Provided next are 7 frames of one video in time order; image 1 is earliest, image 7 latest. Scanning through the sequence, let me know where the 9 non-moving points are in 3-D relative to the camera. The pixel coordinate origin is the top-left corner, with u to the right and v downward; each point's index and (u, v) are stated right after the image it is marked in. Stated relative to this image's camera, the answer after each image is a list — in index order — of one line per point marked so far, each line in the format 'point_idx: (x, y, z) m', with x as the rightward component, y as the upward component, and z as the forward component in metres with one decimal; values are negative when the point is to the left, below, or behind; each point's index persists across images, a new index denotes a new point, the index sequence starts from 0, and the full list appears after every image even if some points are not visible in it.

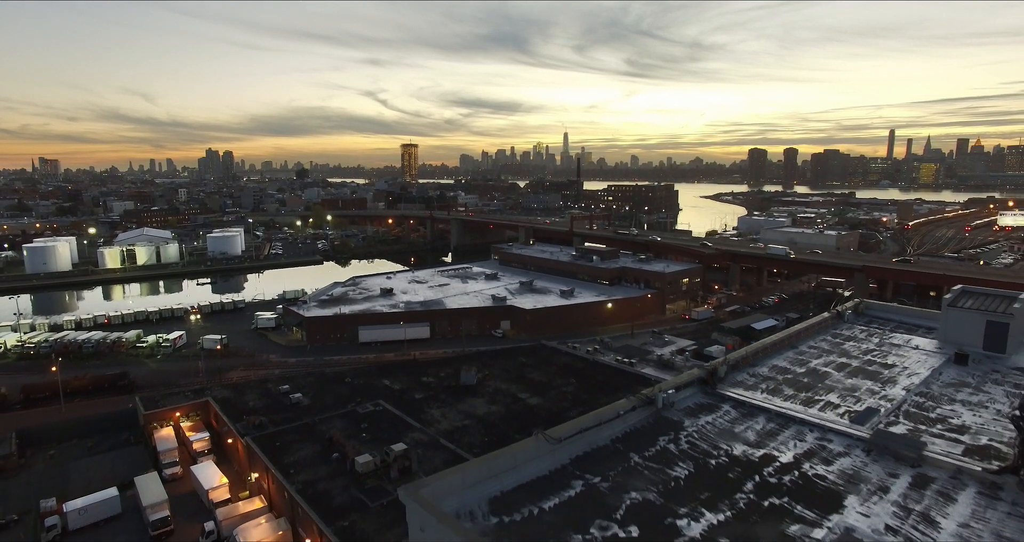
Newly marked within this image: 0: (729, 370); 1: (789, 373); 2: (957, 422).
0: (+3.4, -1.5, +10.7) m
1: (+4.3, -1.6, +10.9) m
2: (+5.7, -1.9, +8.8) m
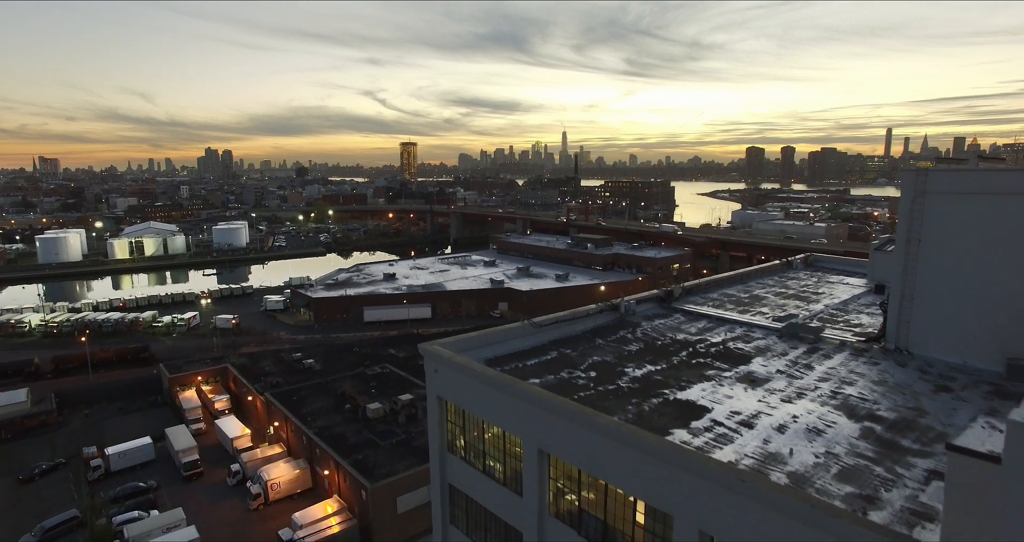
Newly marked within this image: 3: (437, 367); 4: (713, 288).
0: (+3.3, -0.4, +13.1) m
1: (+4.2, -0.5, +13.2) m
2: (+5.6, -0.8, +11.2) m
3: (-0.9, -1.2, +8.7) m
4: (+4.0, -0.3, +13.8) m
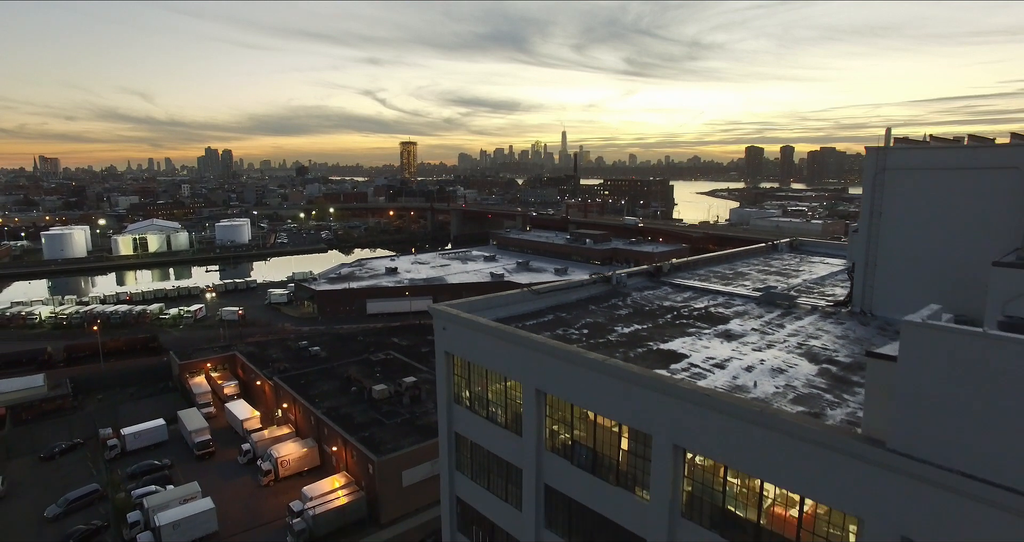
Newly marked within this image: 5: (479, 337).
0: (+3.3, +0.1, +14.0) m
1: (+4.2, 0.0, +14.1) m
2: (+5.6, -0.4, +12.1) m
3: (-0.9, -0.7, +9.7) m
4: (+4.0, +0.1, +14.7) m
5: (-0.4, -0.8, +9.0) m
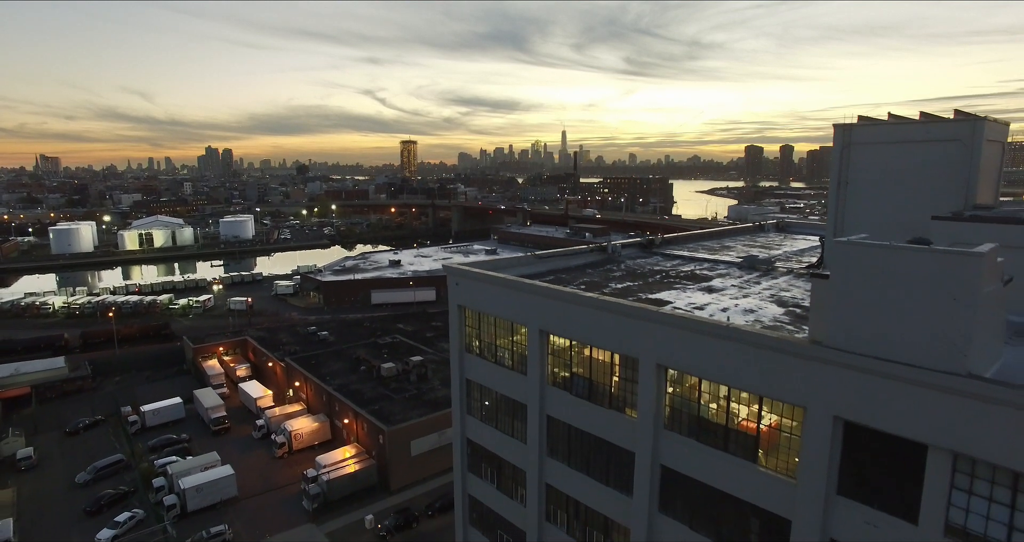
0: (+3.3, +0.6, +15.2) m
1: (+4.3, +0.6, +15.3) m
2: (+5.6, +0.2, +13.3) m
3: (-0.8, -0.1, +10.8) m
4: (+4.1, +0.7, +15.9) m
5: (-0.3, -0.2, +10.2) m
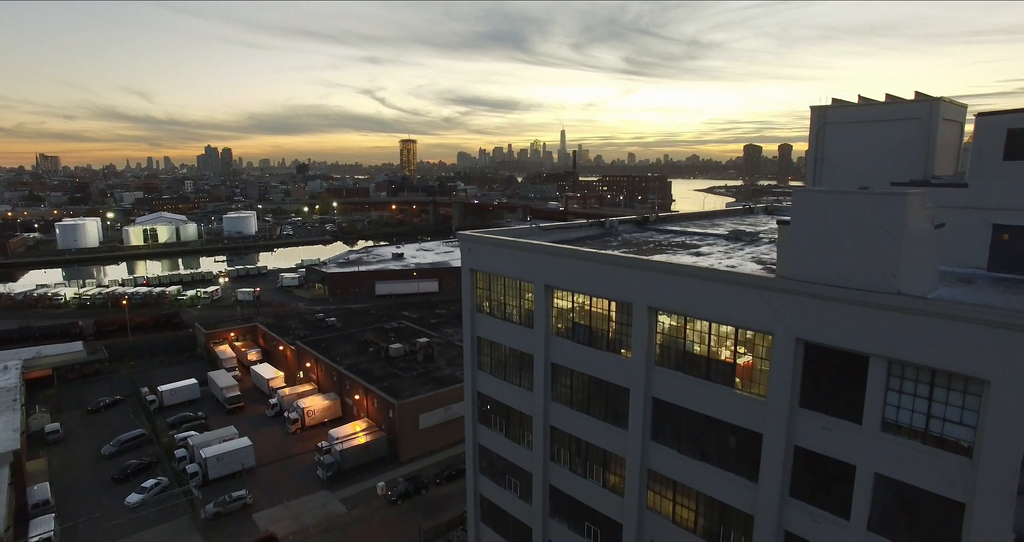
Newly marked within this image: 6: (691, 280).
0: (+3.5, +1.2, +16.3) m
1: (+4.4, +1.1, +16.4) m
2: (+5.8, +0.8, +14.4) m
3: (-0.7, +0.4, +11.9) m
4: (+4.2, +1.3, +17.0) m
5: (-0.2, +0.3, +11.3) m
6: (+2.1, -0.1, +8.2) m
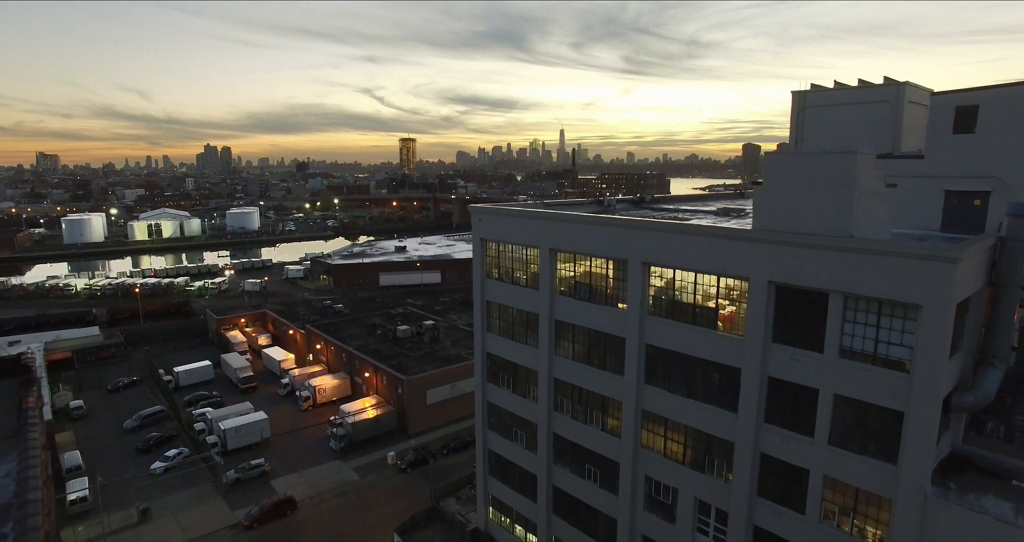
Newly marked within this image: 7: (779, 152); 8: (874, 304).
0: (+3.6, +1.8, +17.4) m
1: (+4.5, +1.7, +17.6) m
2: (+5.9, +1.4, +15.5) m
3: (-0.6, +1.0, +13.1) m
4: (+4.4, +1.8, +18.1) m
5: (-0.1, +0.9, +12.4) m
6: (+2.2, +0.4, +9.3) m
7: (+3.2, +1.4, +8.2) m
8: (+3.9, -0.4, +7.4) m
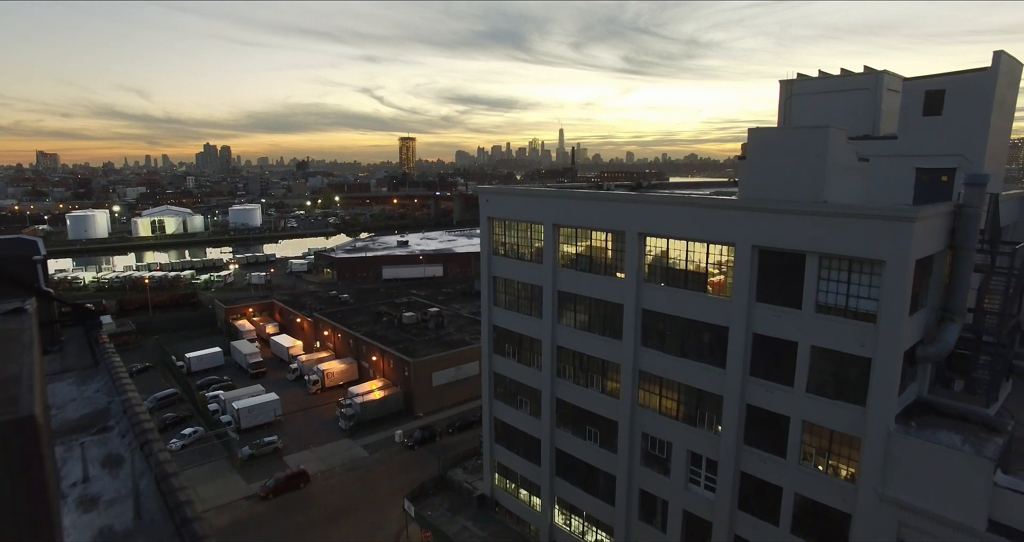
0: (+3.7, +2.3, +18.3) m
1: (+4.7, +2.2, +18.4) m
2: (+6.0, +1.8, +16.4) m
3: (-0.5, +1.5, +13.9) m
4: (+4.5, +2.3, +19.0) m
5: (0.0, +1.4, +13.3) m
6: (+2.4, +0.9, +10.2) m
7: (+3.3, +1.8, +9.1) m
8: (+4.0, +0.1, +8.3) m
